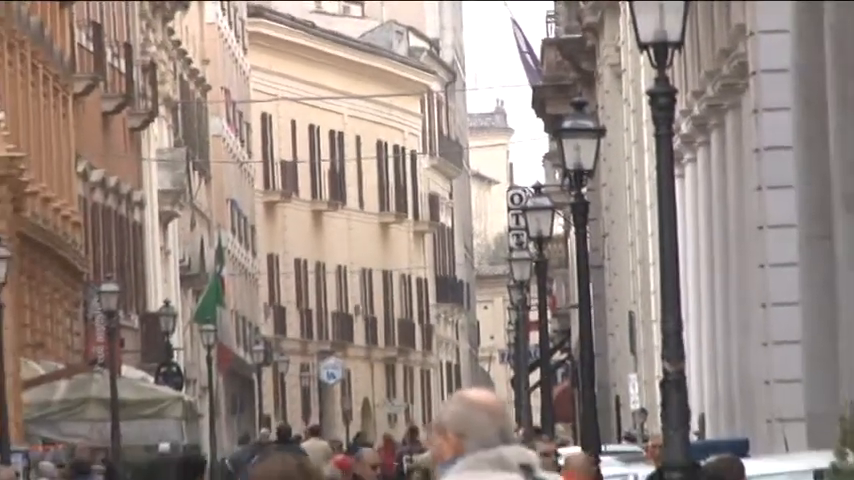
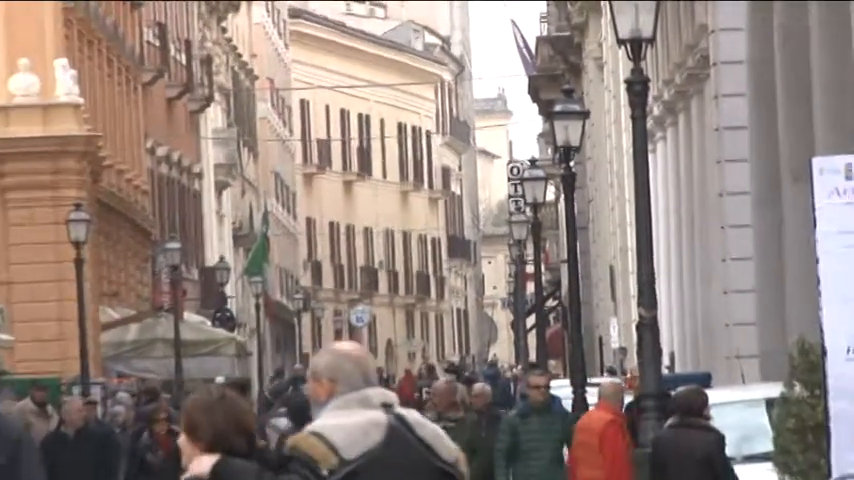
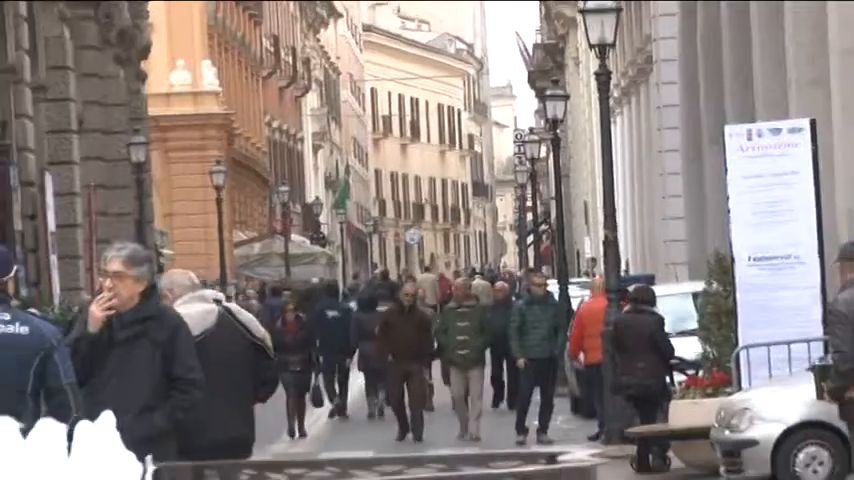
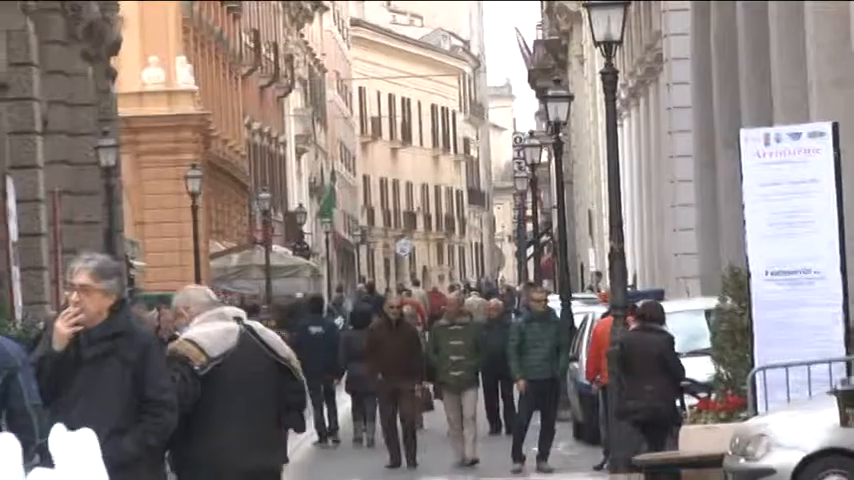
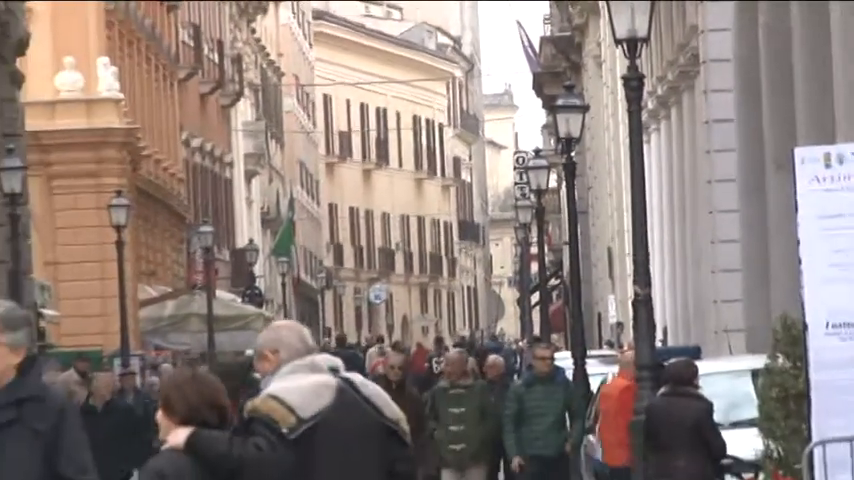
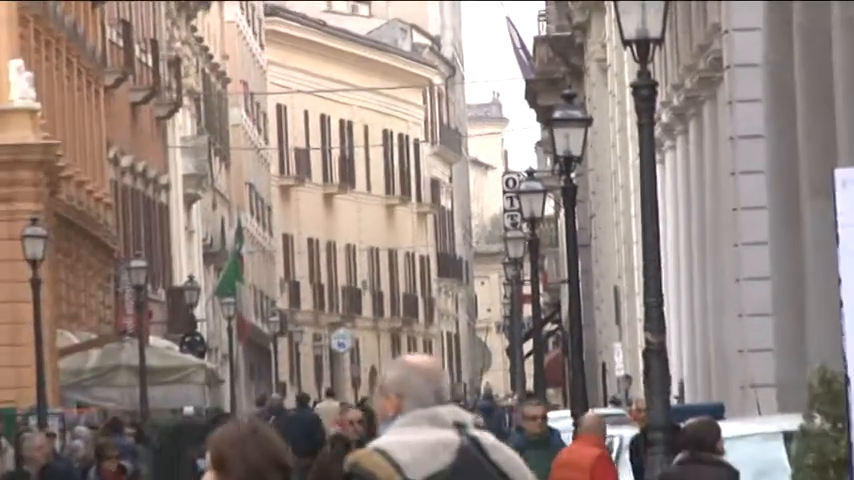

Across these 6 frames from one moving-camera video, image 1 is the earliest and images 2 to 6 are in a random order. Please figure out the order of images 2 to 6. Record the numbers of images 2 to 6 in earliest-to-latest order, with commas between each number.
6, 2, 5, 4, 3
